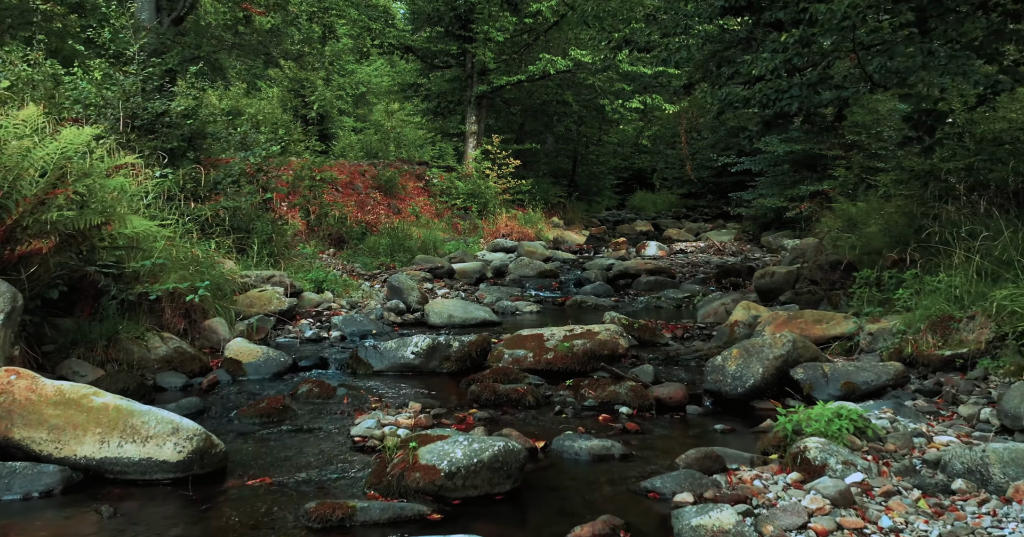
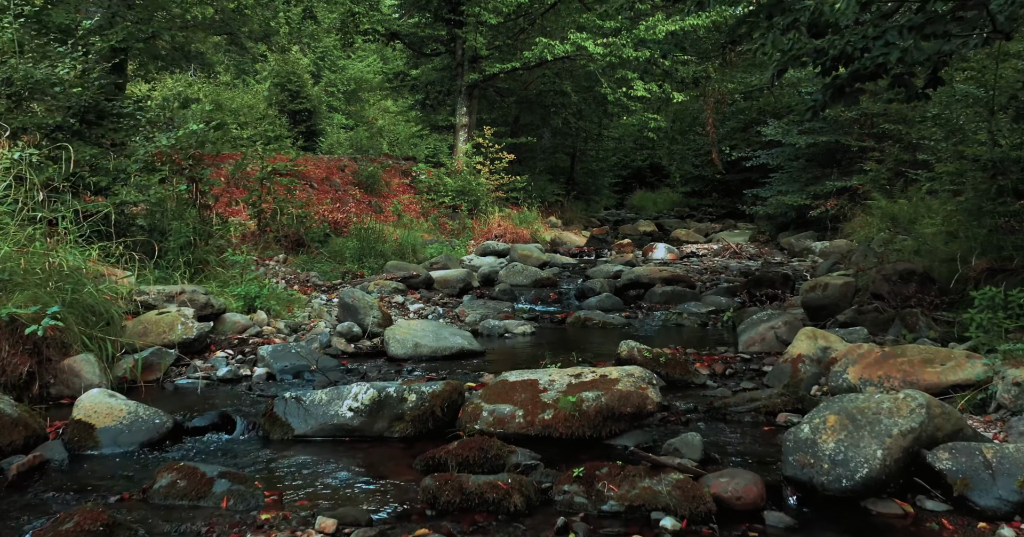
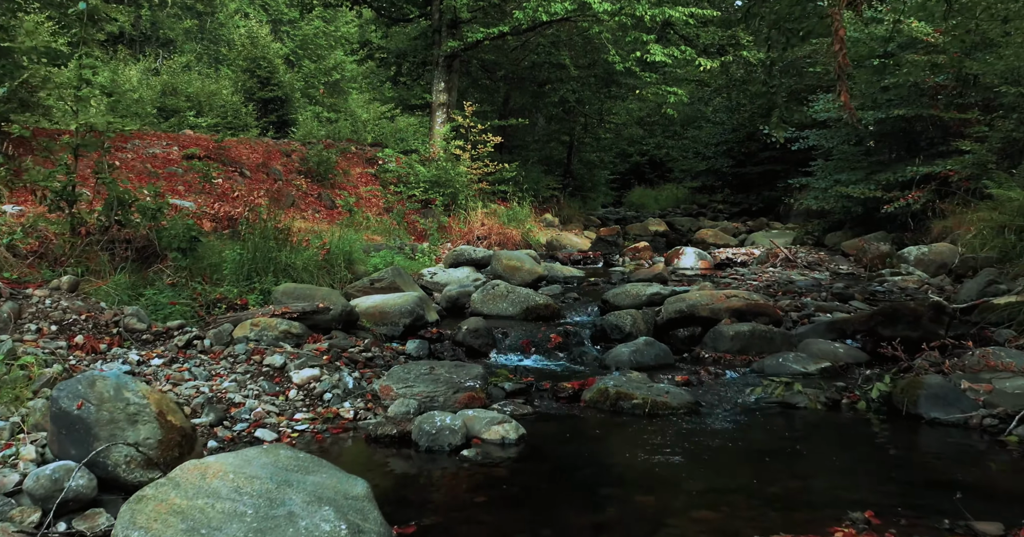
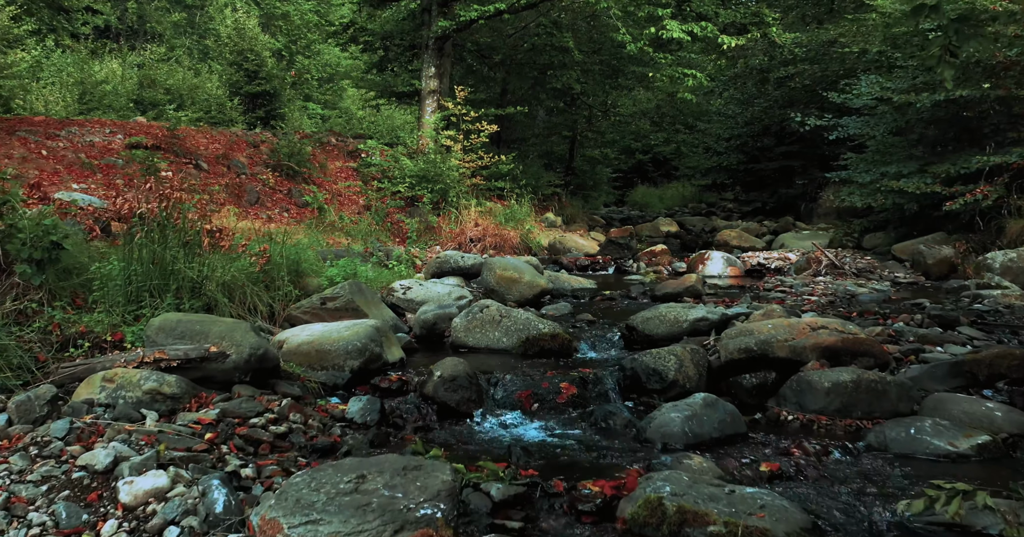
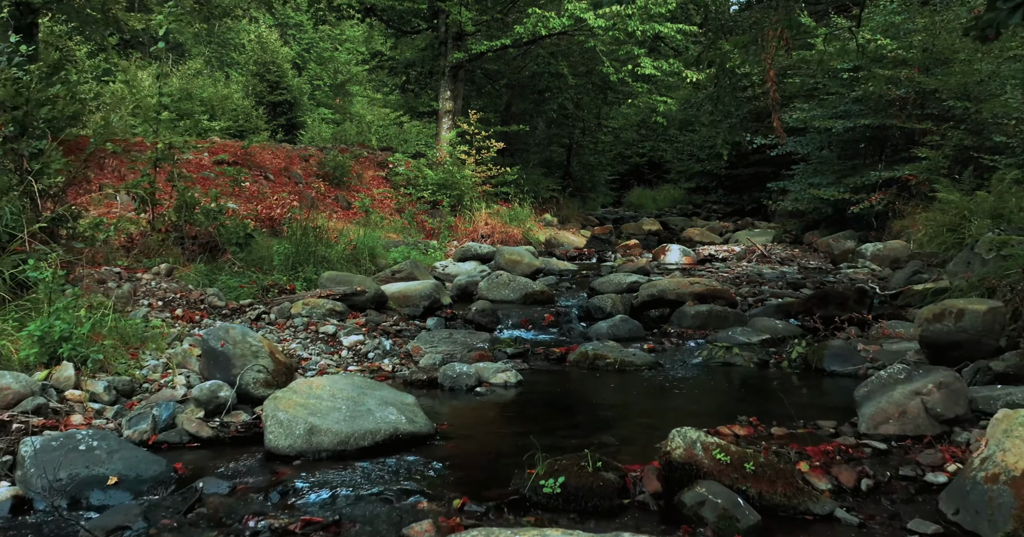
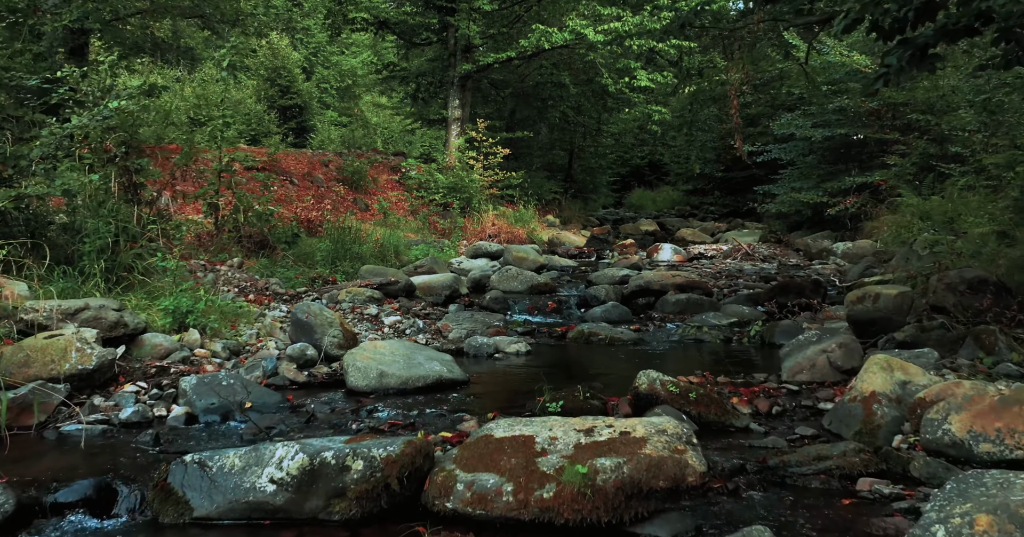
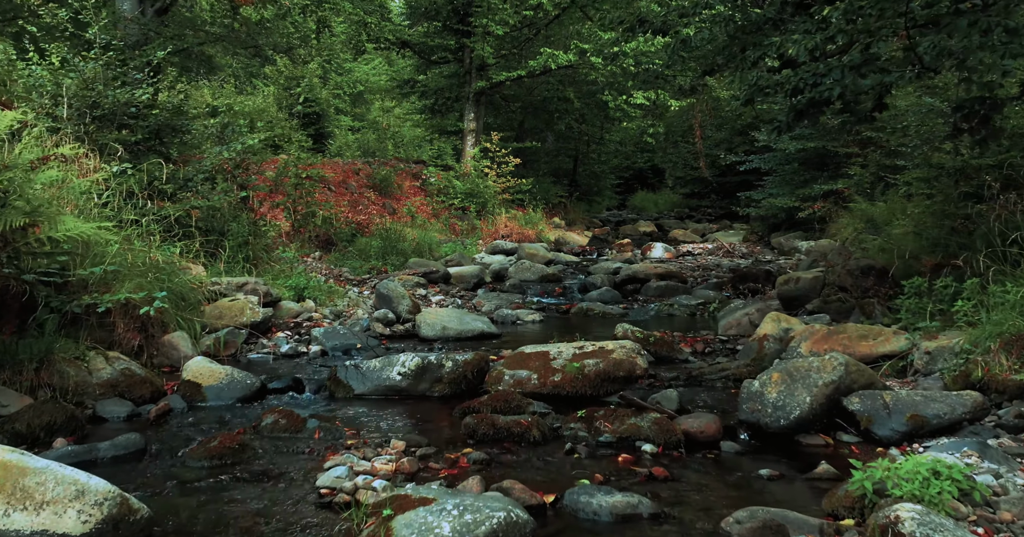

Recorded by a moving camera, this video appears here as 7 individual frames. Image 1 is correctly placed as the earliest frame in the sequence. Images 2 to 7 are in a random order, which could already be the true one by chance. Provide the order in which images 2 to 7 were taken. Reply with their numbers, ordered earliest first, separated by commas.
7, 2, 6, 5, 3, 4
